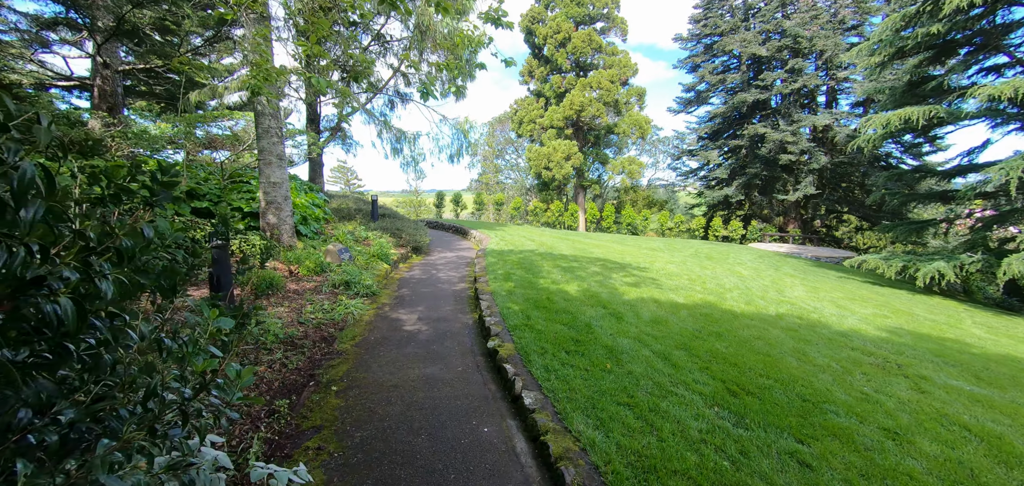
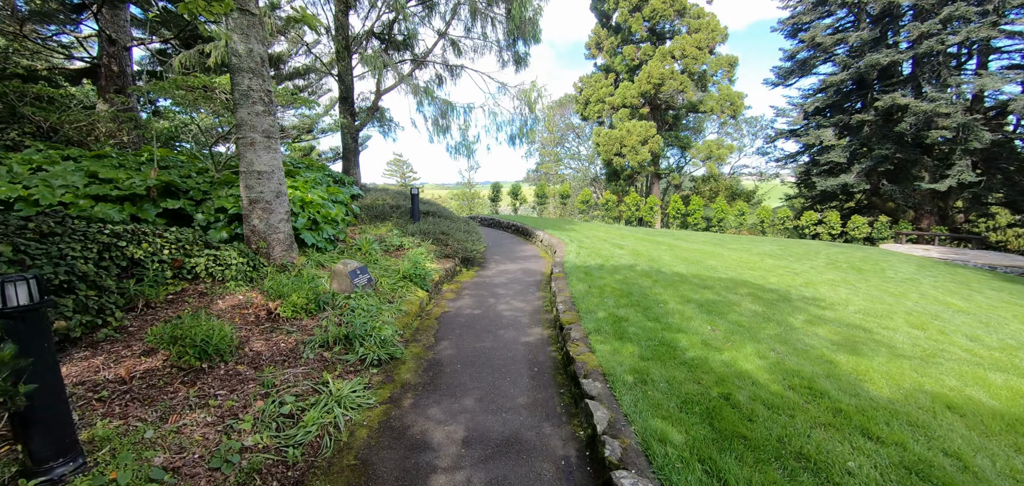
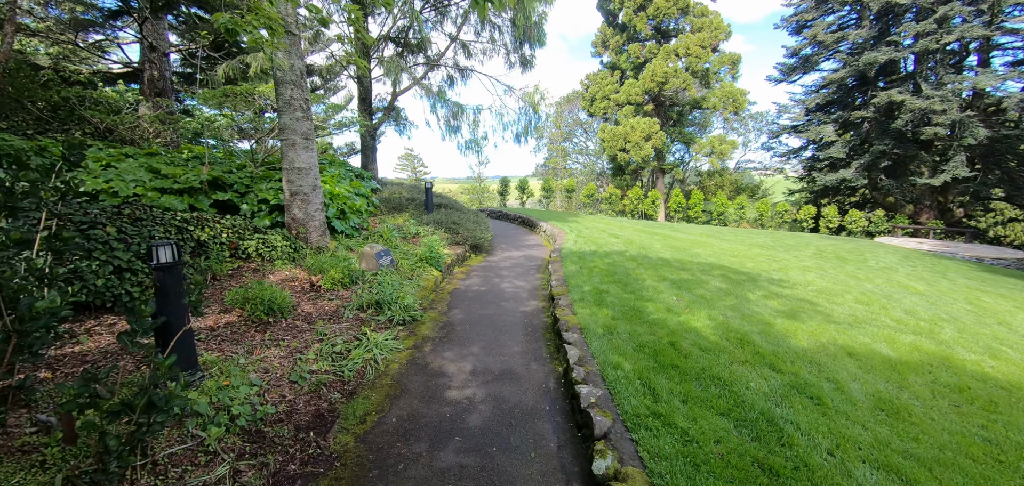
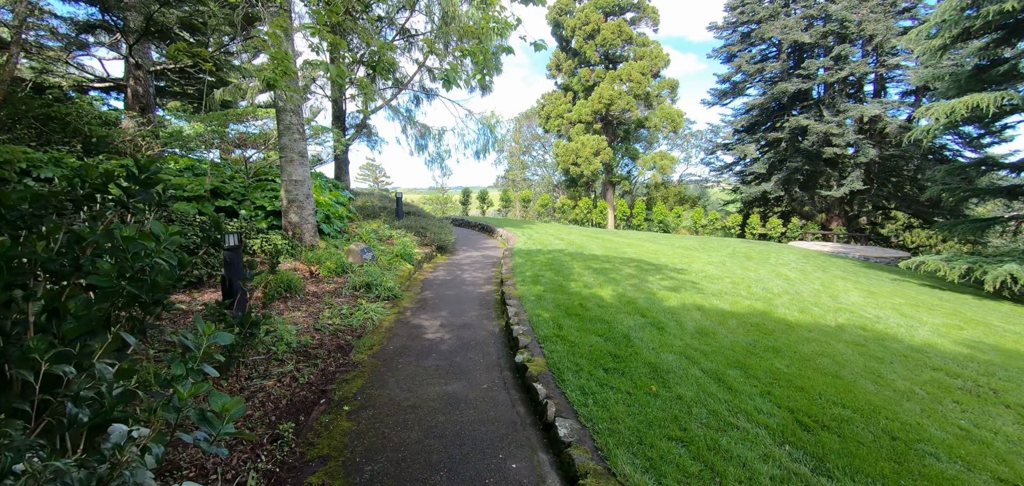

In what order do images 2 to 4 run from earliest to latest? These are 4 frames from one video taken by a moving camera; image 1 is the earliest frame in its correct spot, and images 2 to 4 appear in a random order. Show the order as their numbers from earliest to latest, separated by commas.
4, 3, 2
